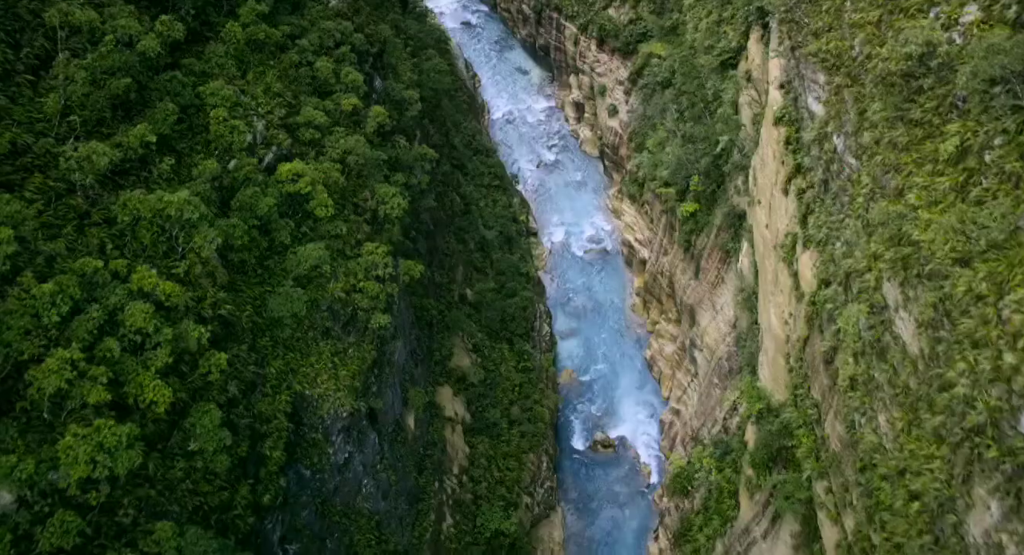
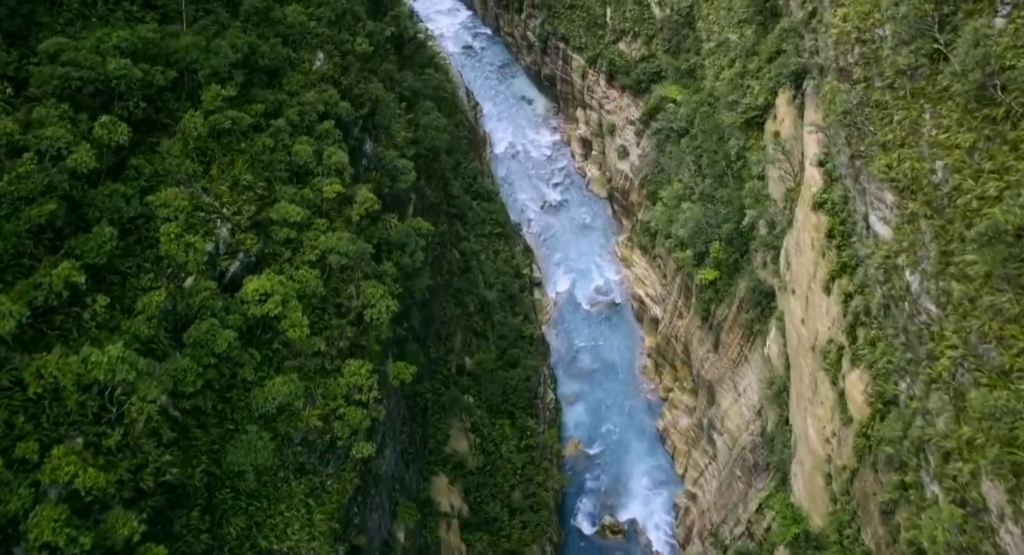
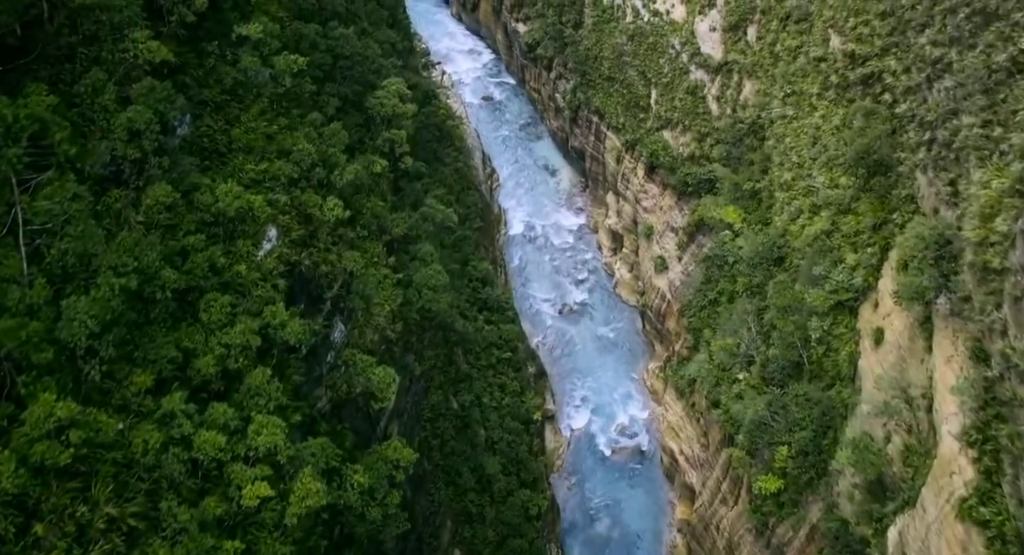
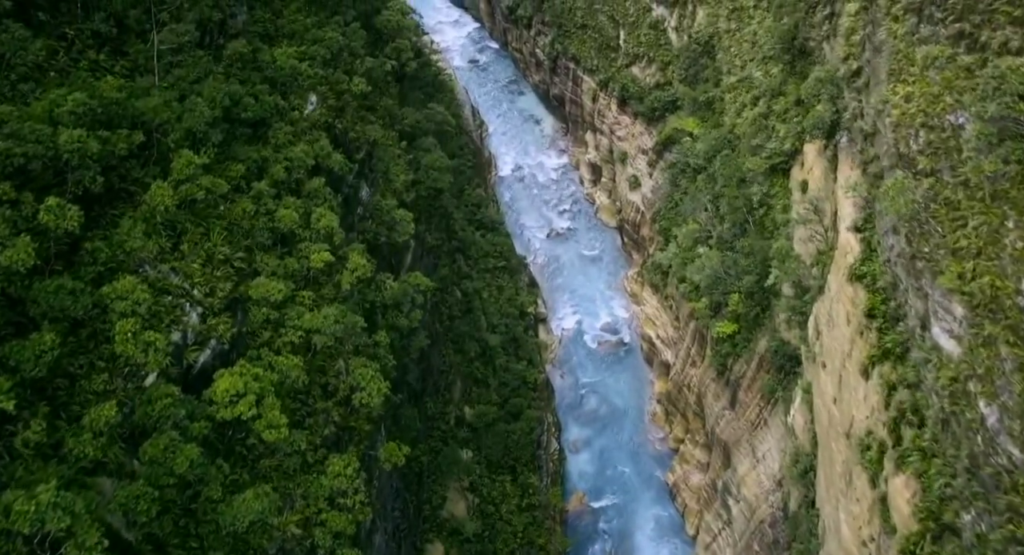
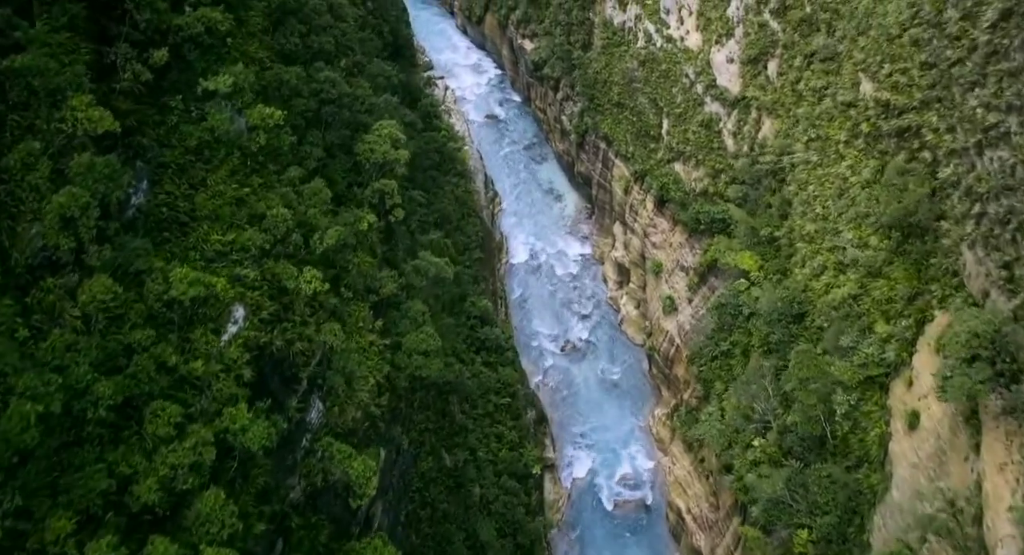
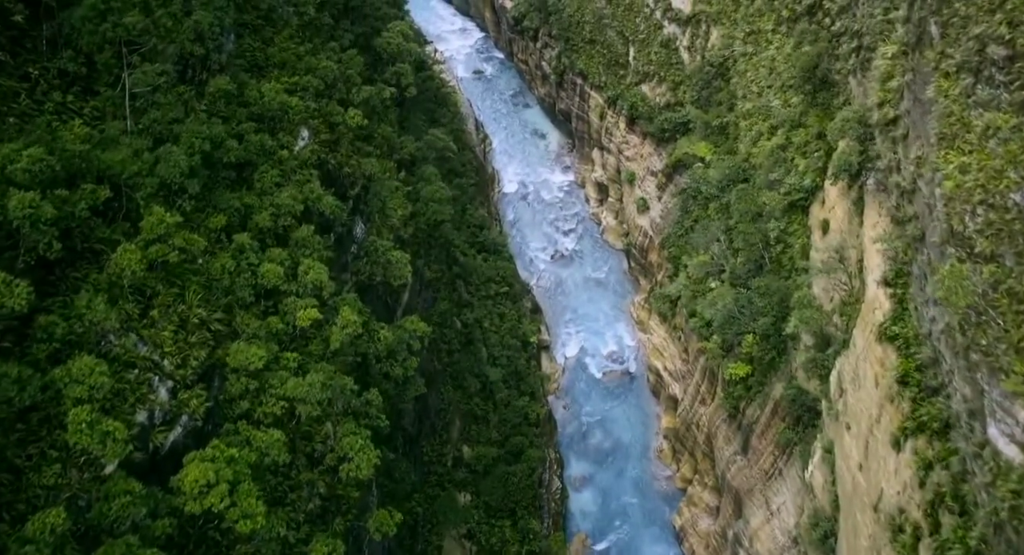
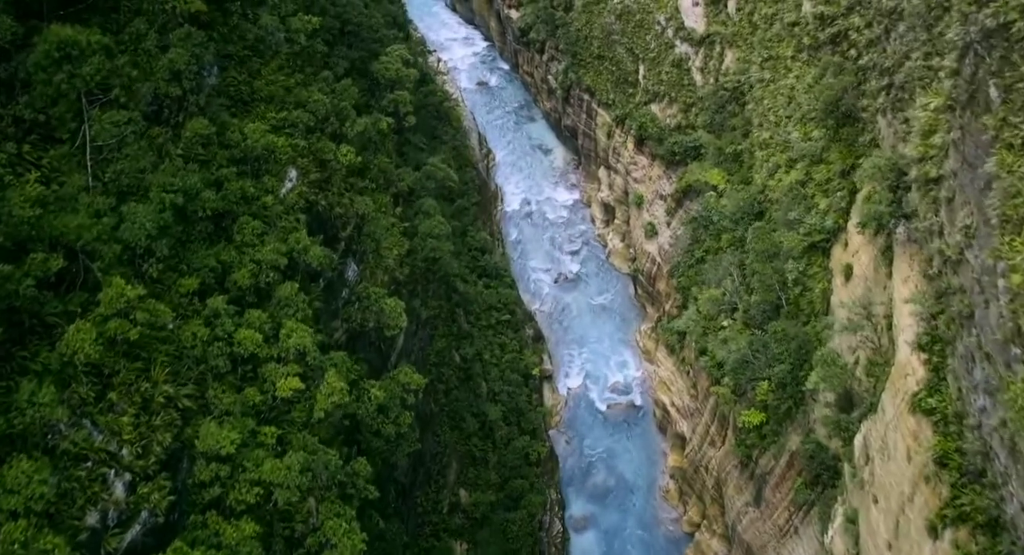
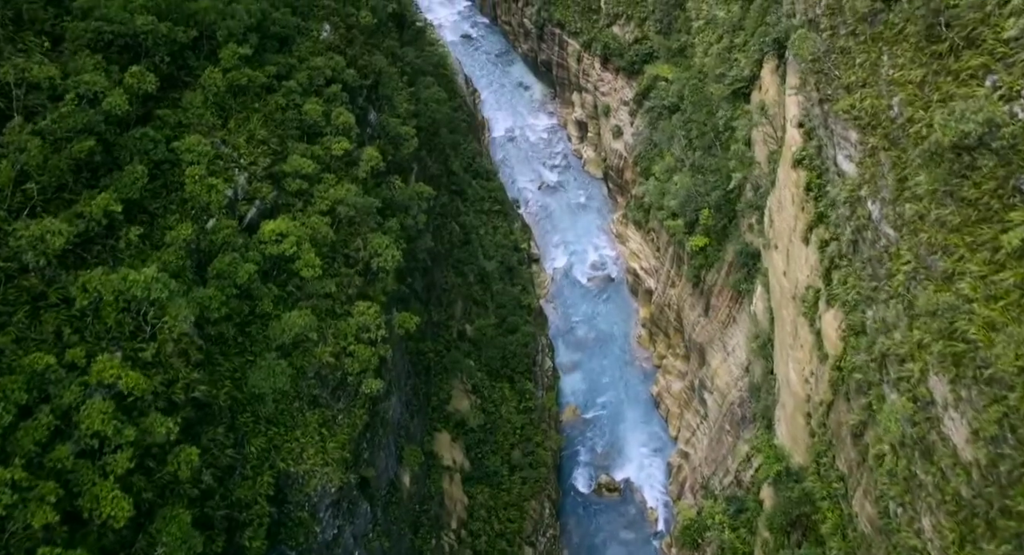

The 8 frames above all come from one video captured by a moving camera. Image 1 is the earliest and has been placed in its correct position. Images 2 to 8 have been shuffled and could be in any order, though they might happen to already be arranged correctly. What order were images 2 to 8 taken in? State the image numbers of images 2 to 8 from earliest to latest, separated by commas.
8, 2, 4, 6, 7, 3, 5
